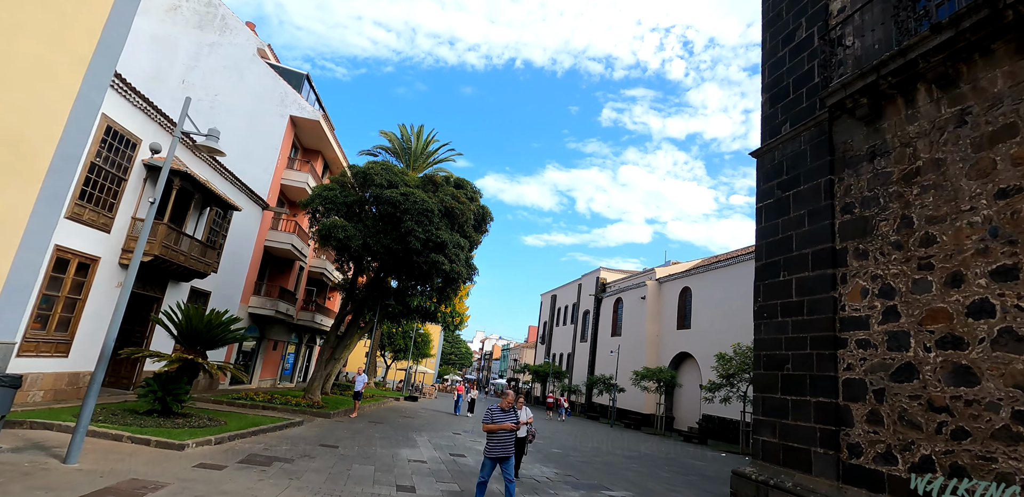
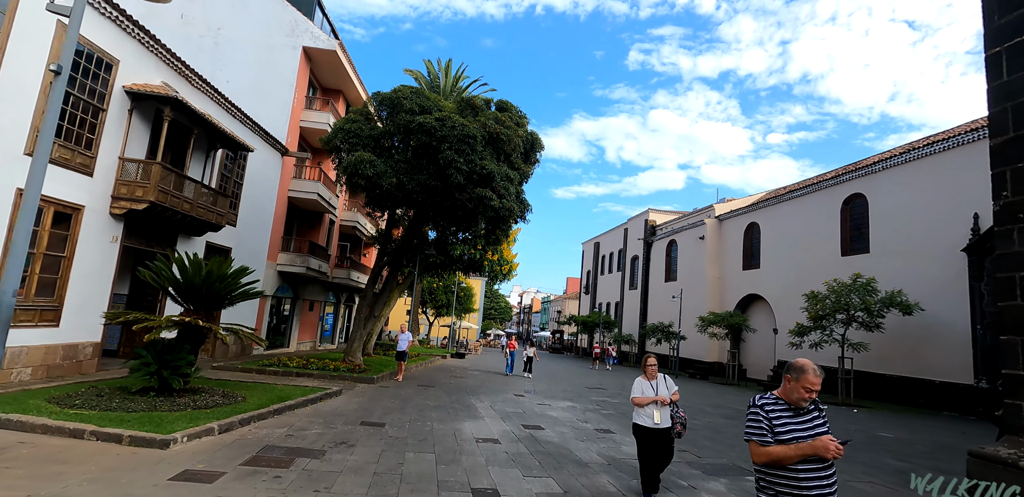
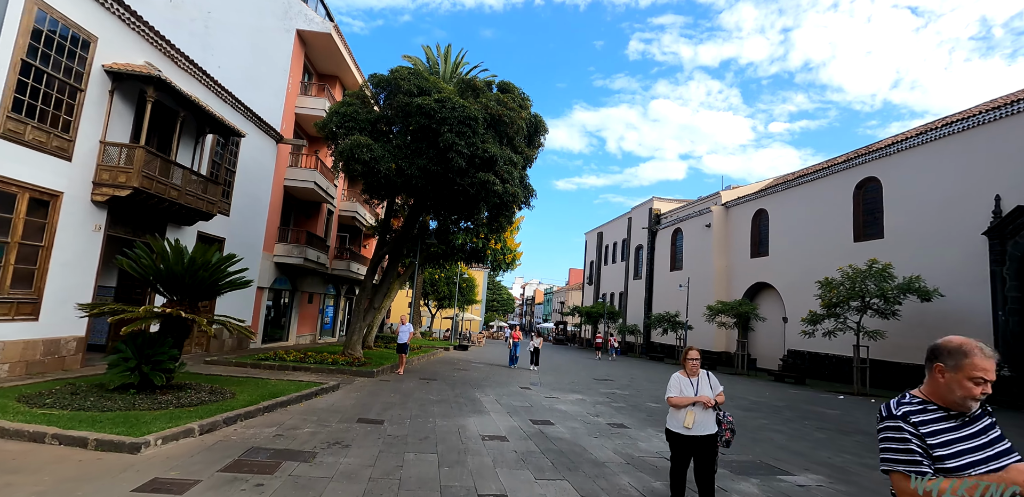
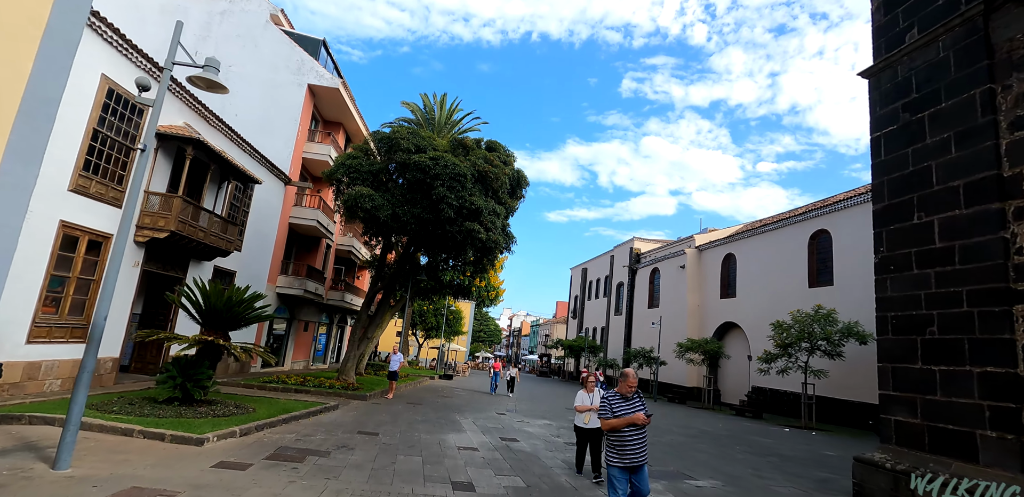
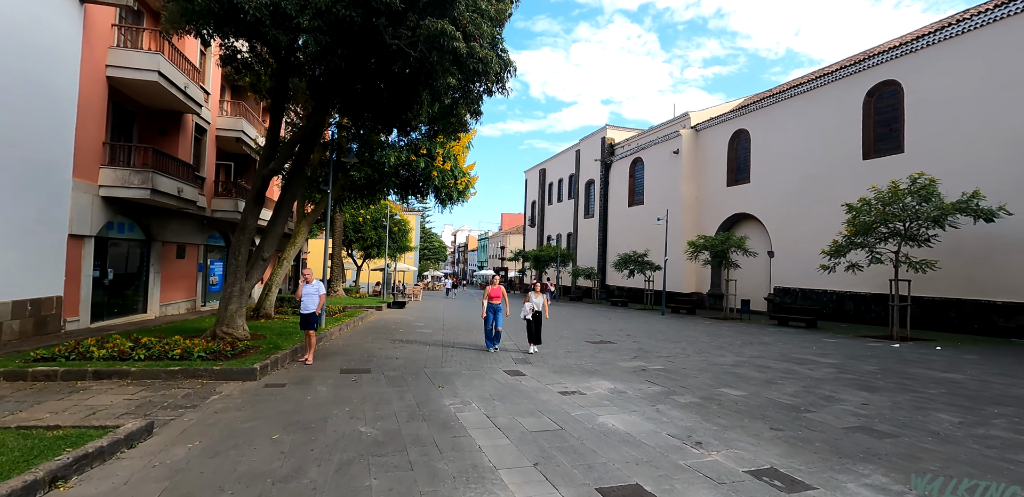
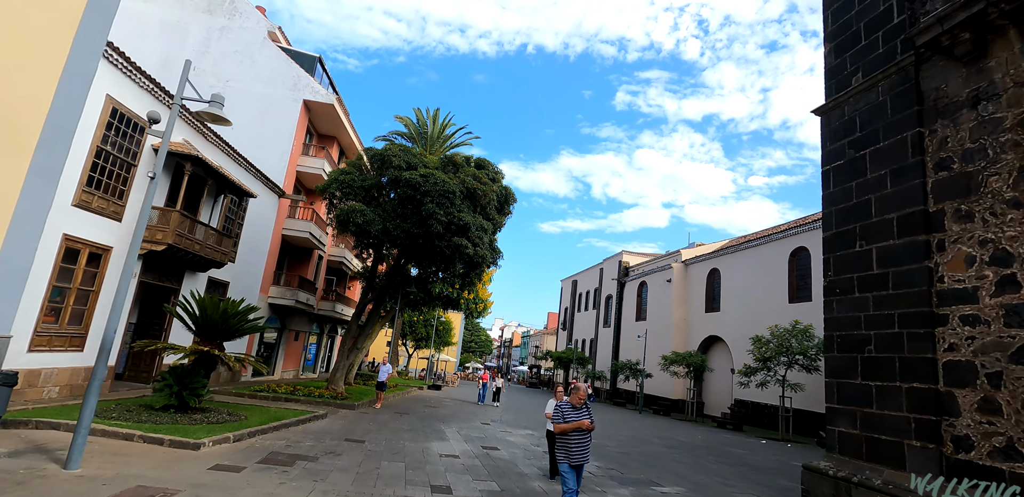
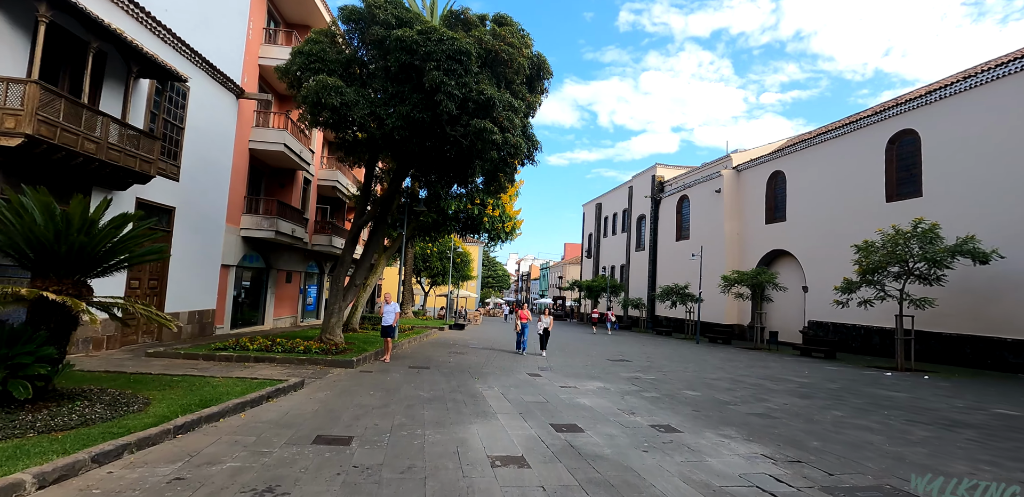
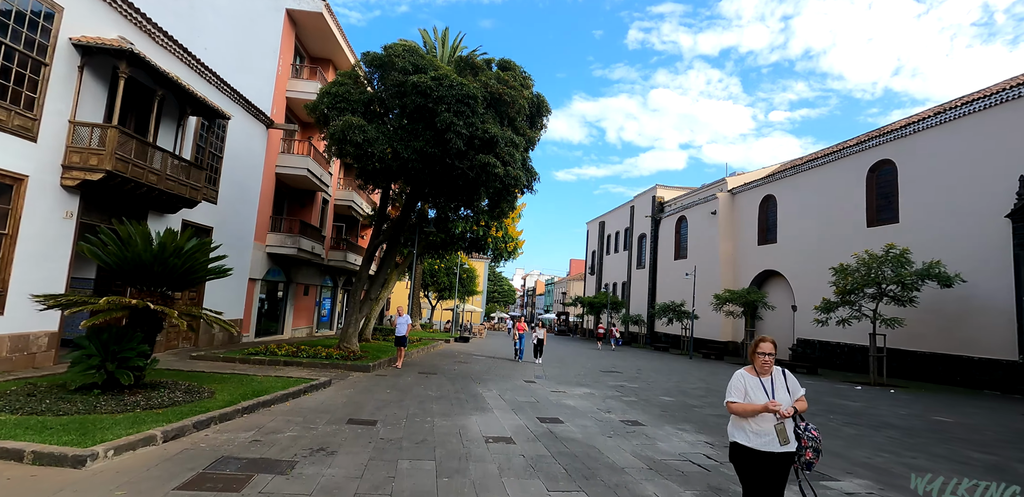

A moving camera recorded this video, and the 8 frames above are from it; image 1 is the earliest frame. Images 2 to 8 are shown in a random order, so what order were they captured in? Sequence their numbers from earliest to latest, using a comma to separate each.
6, 4, 2, 3, 8, 7, 5
